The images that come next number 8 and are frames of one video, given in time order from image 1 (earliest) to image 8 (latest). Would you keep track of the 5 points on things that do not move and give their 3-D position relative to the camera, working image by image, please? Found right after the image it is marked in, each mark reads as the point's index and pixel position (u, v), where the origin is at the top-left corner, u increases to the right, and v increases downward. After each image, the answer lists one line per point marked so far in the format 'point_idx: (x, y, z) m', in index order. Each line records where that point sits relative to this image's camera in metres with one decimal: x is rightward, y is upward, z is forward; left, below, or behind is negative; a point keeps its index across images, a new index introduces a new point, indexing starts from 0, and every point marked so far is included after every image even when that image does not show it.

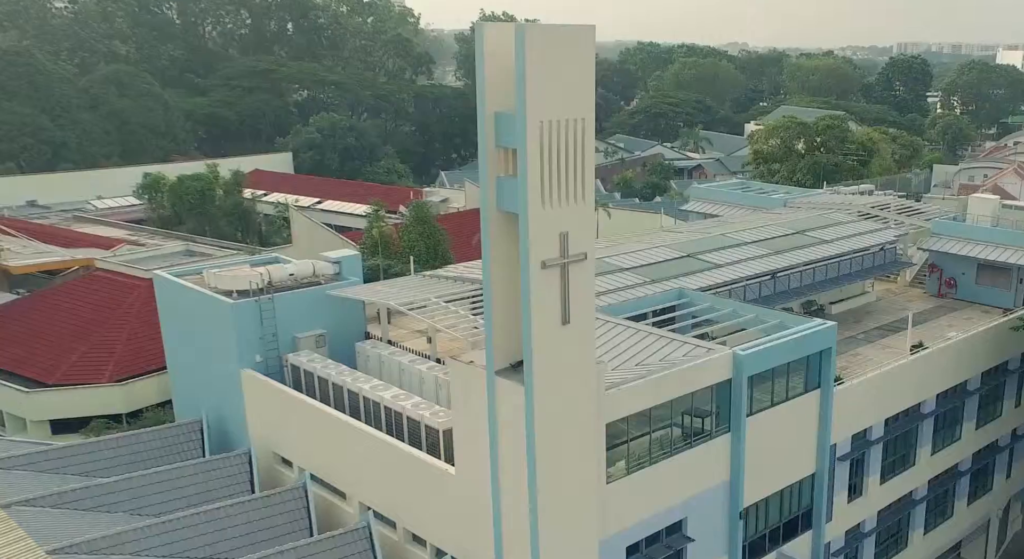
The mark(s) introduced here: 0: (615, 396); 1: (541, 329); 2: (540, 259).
0: (+2.2, -2.6, +19.1) m
1: (+0.6, -1.1, +17.0) m
2: (+0.6, +0.3, +16.7) m
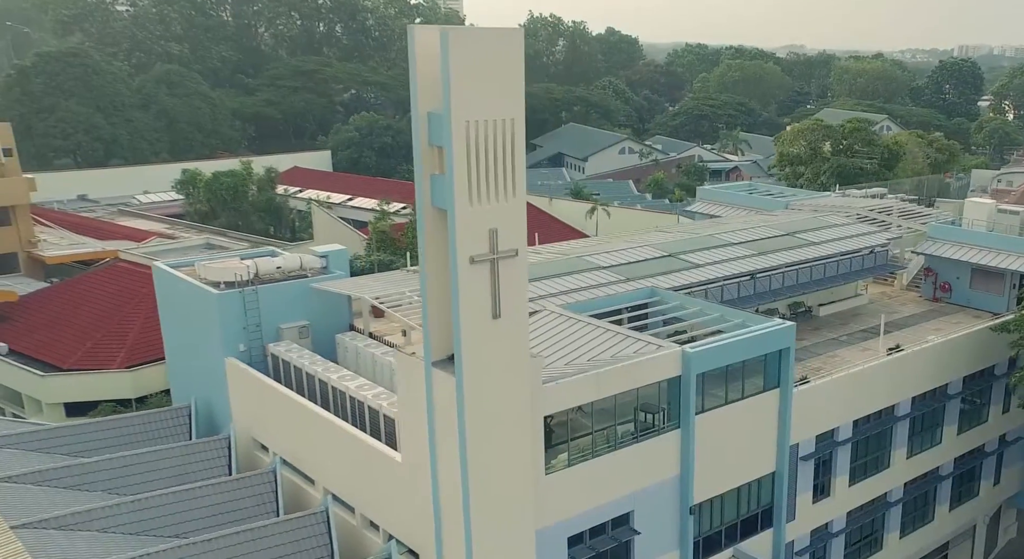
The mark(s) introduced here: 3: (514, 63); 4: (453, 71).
0: (+0.9, -2.5, +19.6) m
1: (-0.8, -0.9, +17.6) m
2: (-0.9, +0.4, +17.3) m
3: (+0.1, +4.1, +16.9) m
4: (-1.0, +3.8, +16.2) m
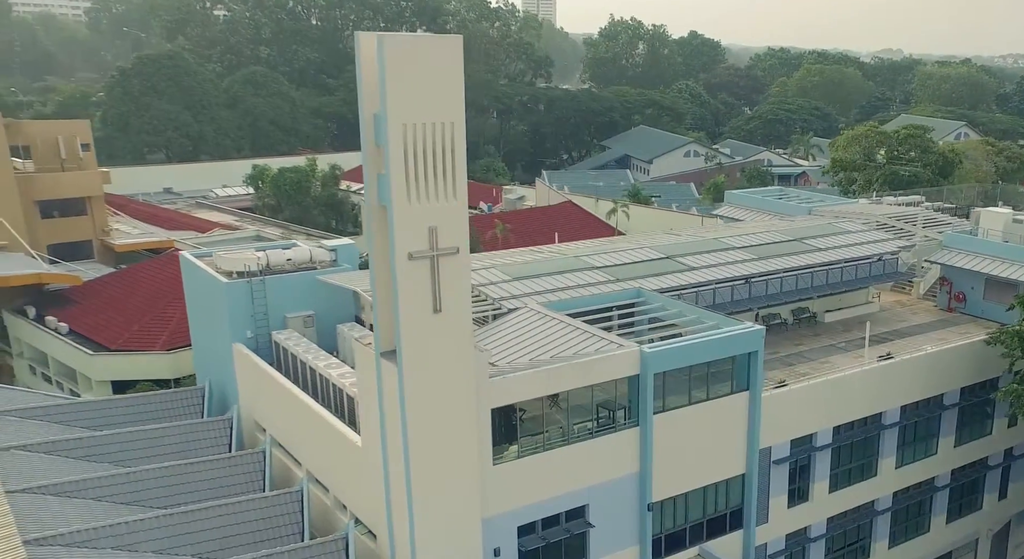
0: (-0.3, -2.4, +20.4) m
1: (-2.1, -0.8, +18.6) m
2: (-2.2, +0.6, +18.2) m
3: (-1.2, +4.2, +17.8) m
4: (-2.3, +4.0, +17.2) m
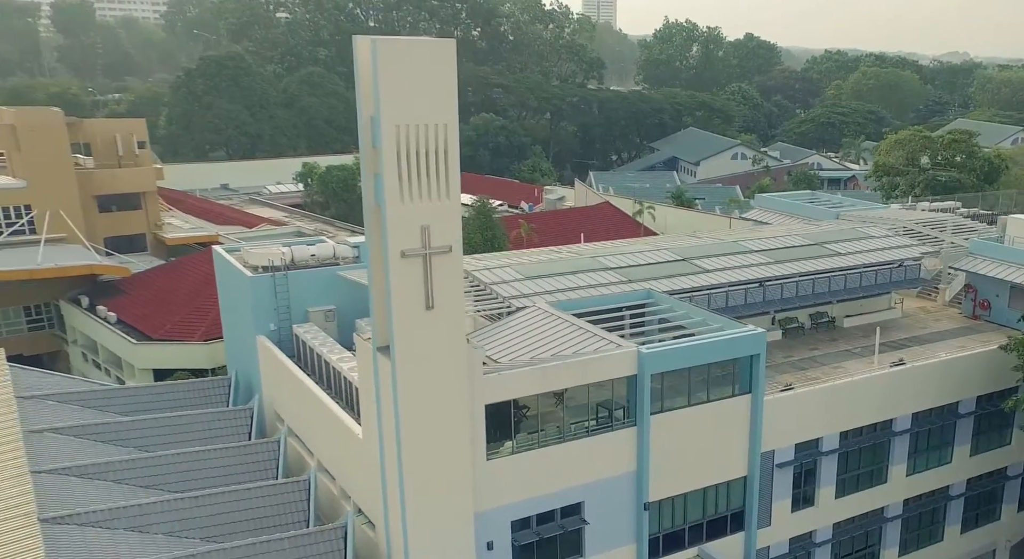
0: (-0.5, -2.4, +20.9) m
1: (-2.4, -0.7, +19.2) m
2: (-2.4, +0.6, +18.9) m
3: (-1.4, +4.3, +18.4) m
4: (-2.6, +4.0, +17.9) m
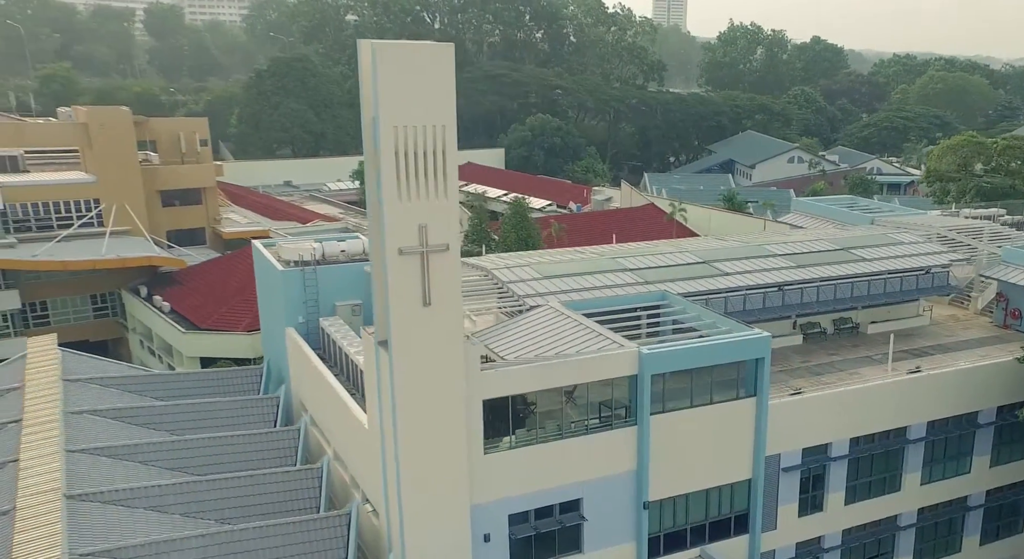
0: (-0.5, -2.3, +21.5) m
1: (-2.5, -0.7, +20.0) m
2: (-2.6, +0.7, +19.7) m
3: (-1.5, +4.4, +19.1) m
4: (-2.7, +4.1, +18.7) m
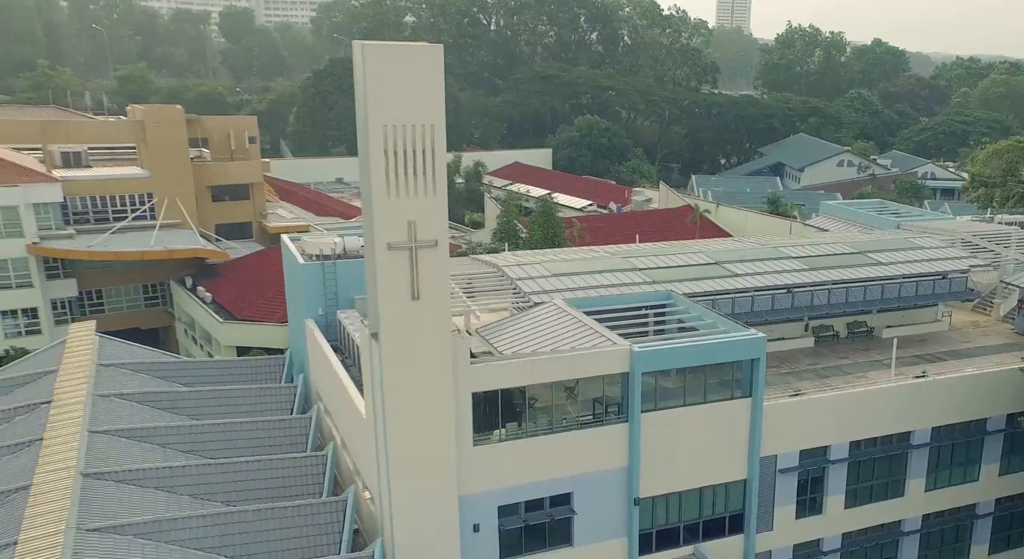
0: (-0.8, -2.2, +22.1) m
1: (-2.8, -0.5, +20.7) m
2: (-2.9, +0.9, +20.4) m
3: (-1.8, +4.5, +19.7) m
4: (-3.1, +4.3, +19.4) m
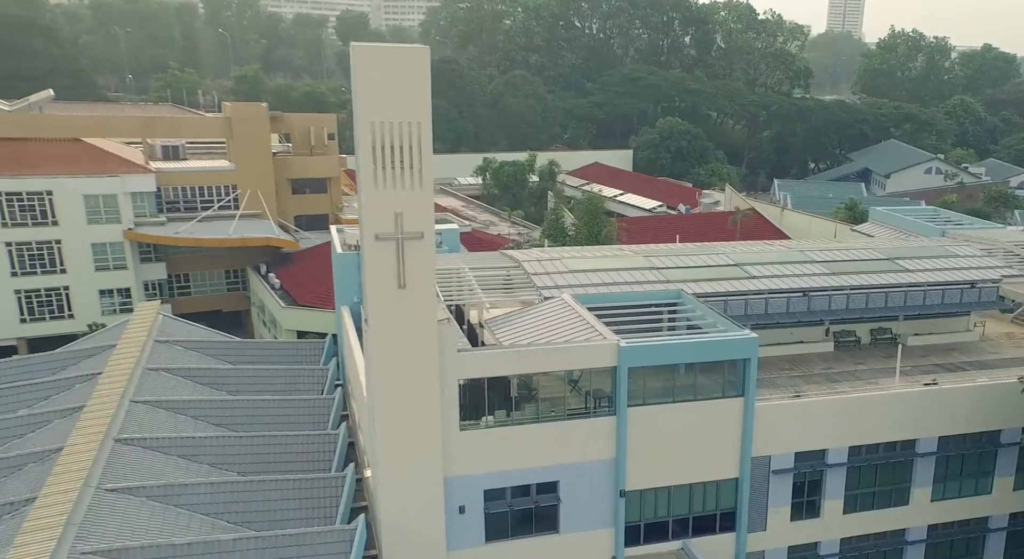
0: (-1.2, -1.9, +23.1) m
1: (-3.3, -0.2, +21.9) m
2: (-3.3, +1.2, +21.6) m
3: (-2.2, +4.8, +20.8) m
4: (-3.5, +4.6, +20.6) m
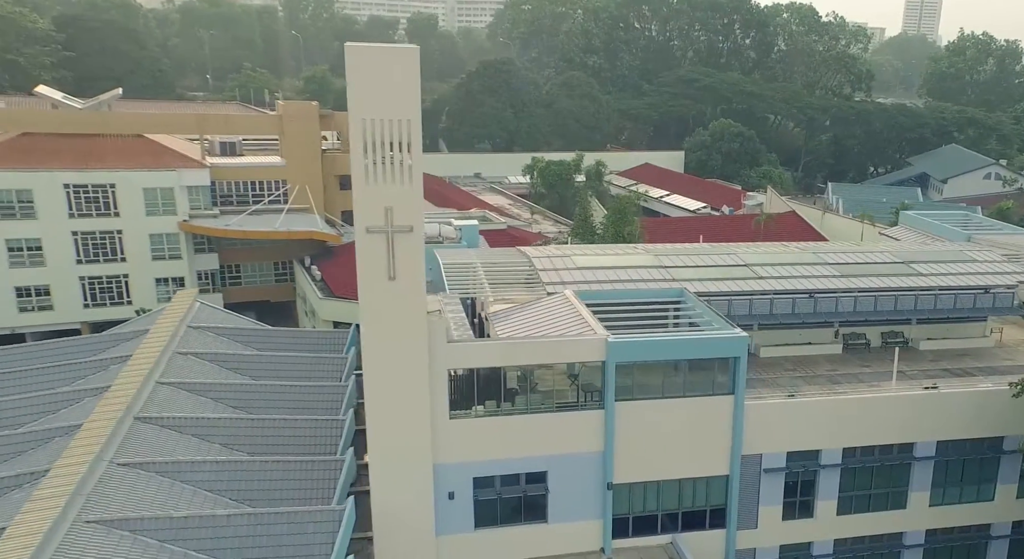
0: (-1.5, -1.7, +23.8) m
1: (-3.7, +0.1, +22.8) m
2: (-3.7, +1.4, +22.4) m
3: (-2.5, +5.0, +21.6) m
4: (-3.8, +4.9, +21.5) m
